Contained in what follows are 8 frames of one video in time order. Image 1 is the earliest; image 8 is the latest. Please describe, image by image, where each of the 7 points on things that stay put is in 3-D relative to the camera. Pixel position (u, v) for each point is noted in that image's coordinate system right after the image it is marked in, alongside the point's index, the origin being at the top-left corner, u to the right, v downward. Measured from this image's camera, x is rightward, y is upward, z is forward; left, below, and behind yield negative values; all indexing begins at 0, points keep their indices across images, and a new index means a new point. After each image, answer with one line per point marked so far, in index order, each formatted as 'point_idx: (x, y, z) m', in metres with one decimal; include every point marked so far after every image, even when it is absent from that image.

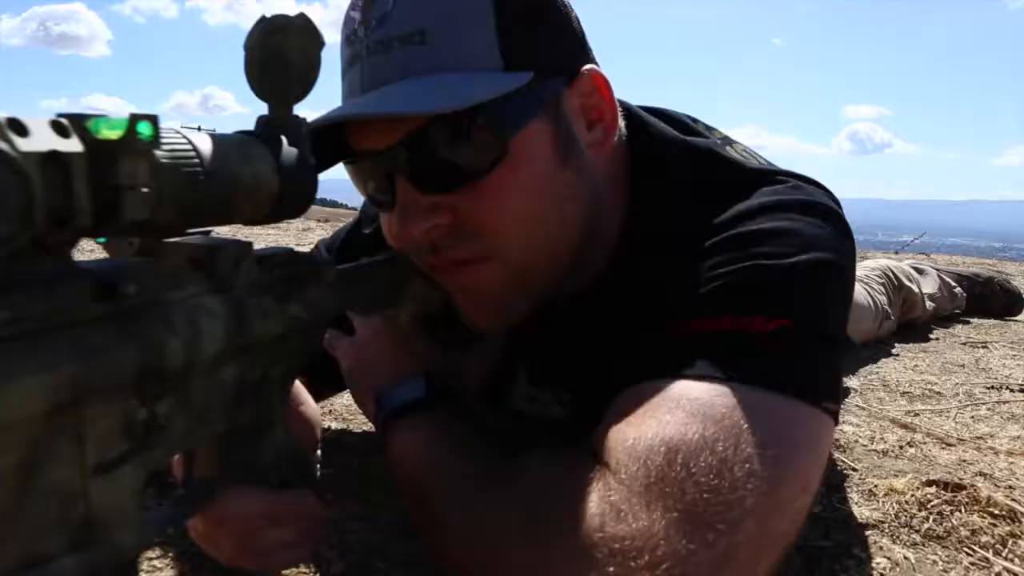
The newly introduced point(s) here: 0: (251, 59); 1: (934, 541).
0: (-0.6, +0.5, +1.7) m
1: (+1.4, -0.8, +2.5) m
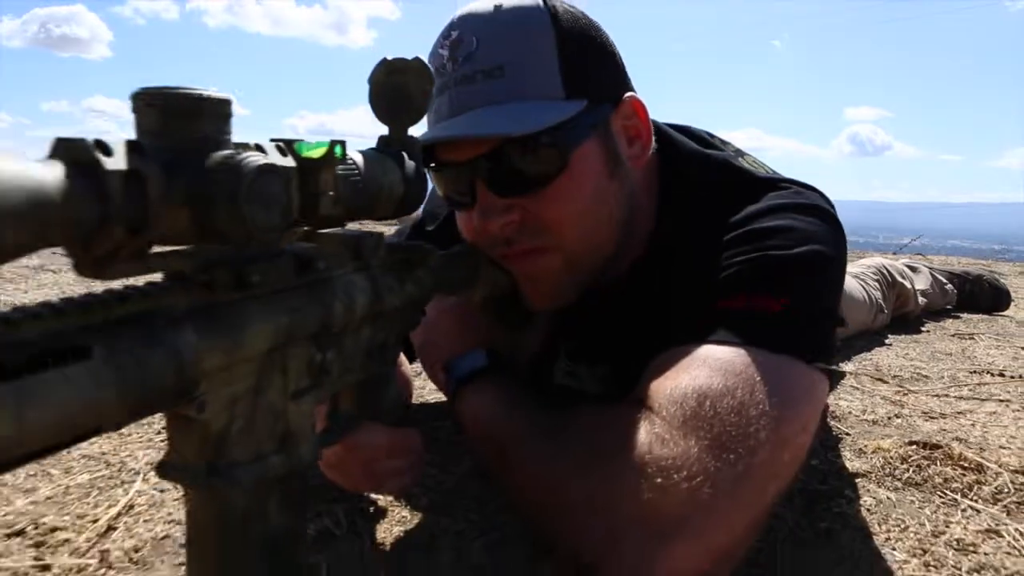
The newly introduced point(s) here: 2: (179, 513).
0: (-0.4, +0.6, +2.2) m
1: (+1.6, -0.8, +3.0) m
2: (-1.1, -0.7, +2.5) m
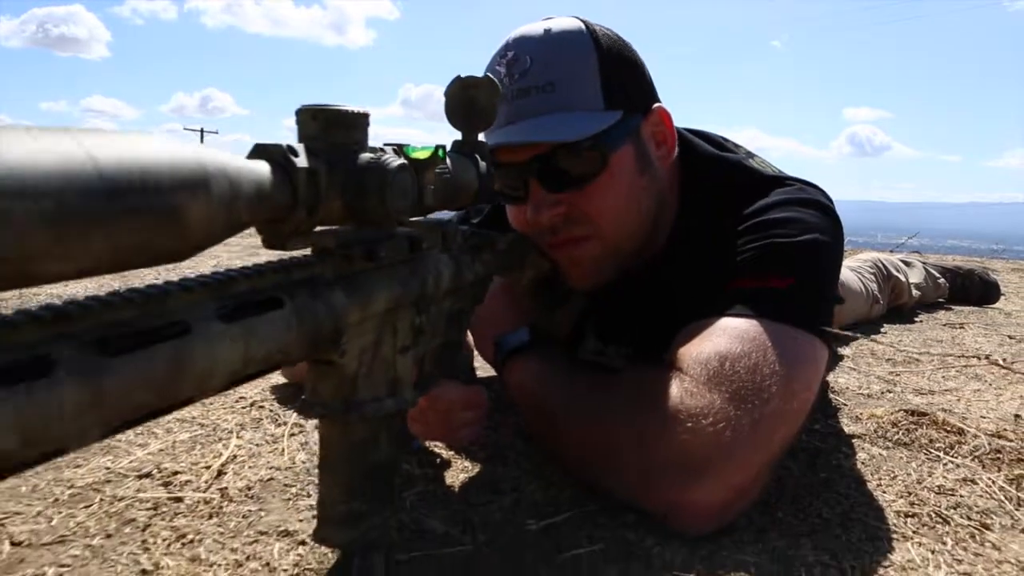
0: (-0.2, +0.6, +2.6) m
1: (+1.8, -0.7, +3.5) m
2: (-0.9, -0.7, +2.9) m
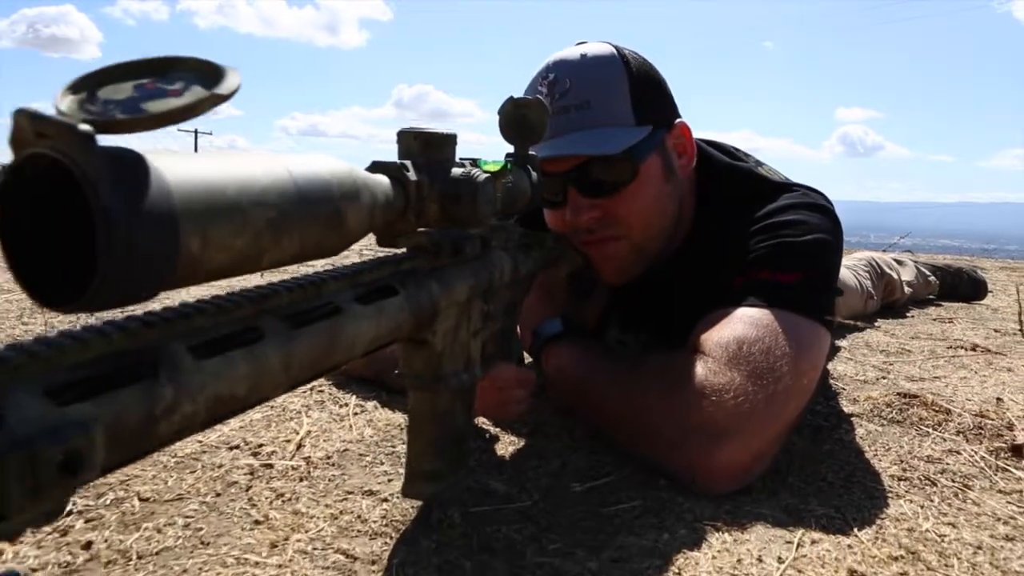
0: (0.0, +0.7, +3.0) m
1: (+2.0, -0.7, +3.9) m
2: (-0.7, -0.7, +3.3) m
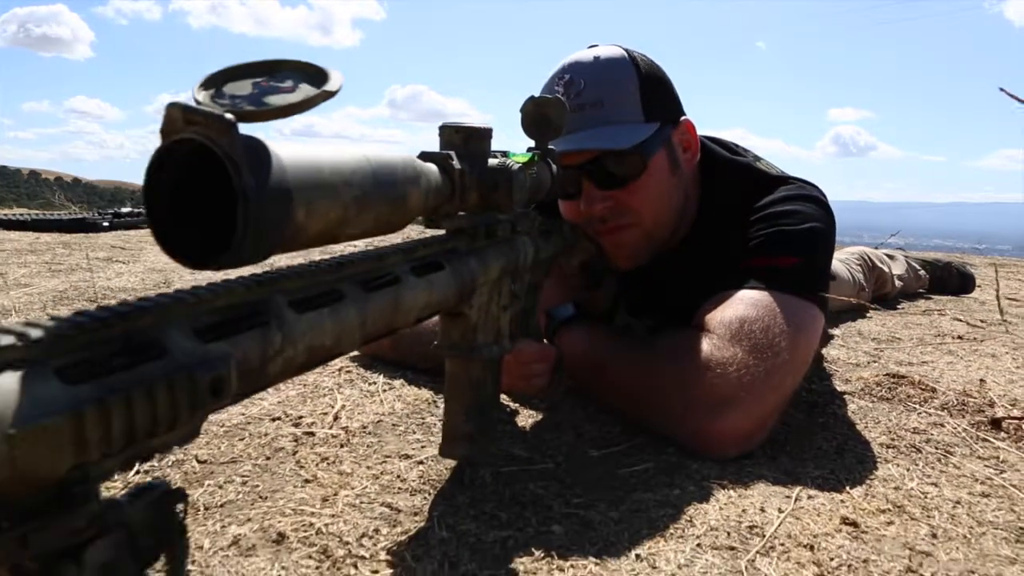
0: (+0.1, +0.7, +3.3) m
1: (+2.1, -0.6, +4.2) m
2: (-0.6, -0.6, +3.6) m
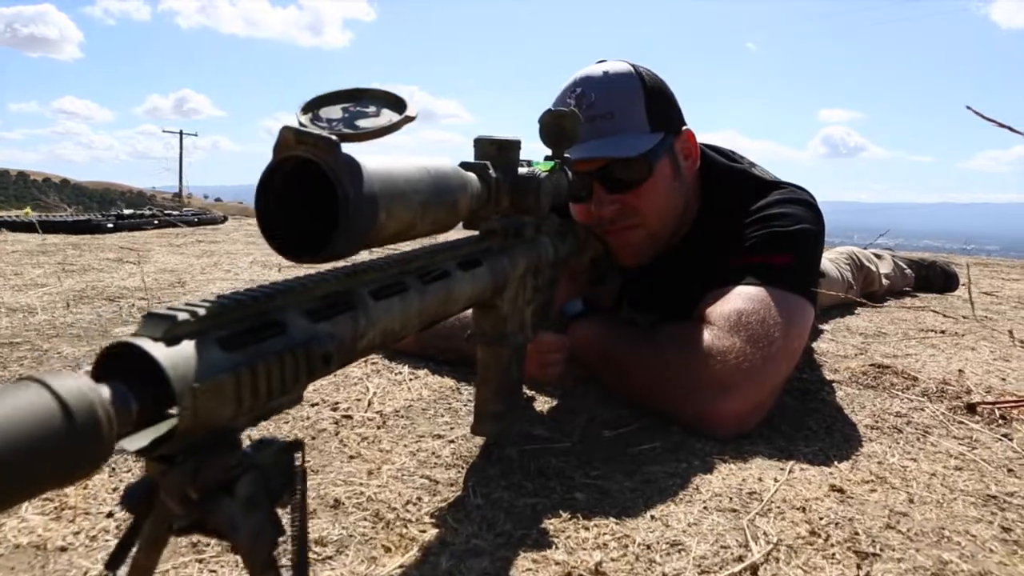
0: (+0.2, +0.8, +3.6) m
1: (+2.2, -0.6, +4.5) m
2: (-0.5, -0.6, +3.9) m
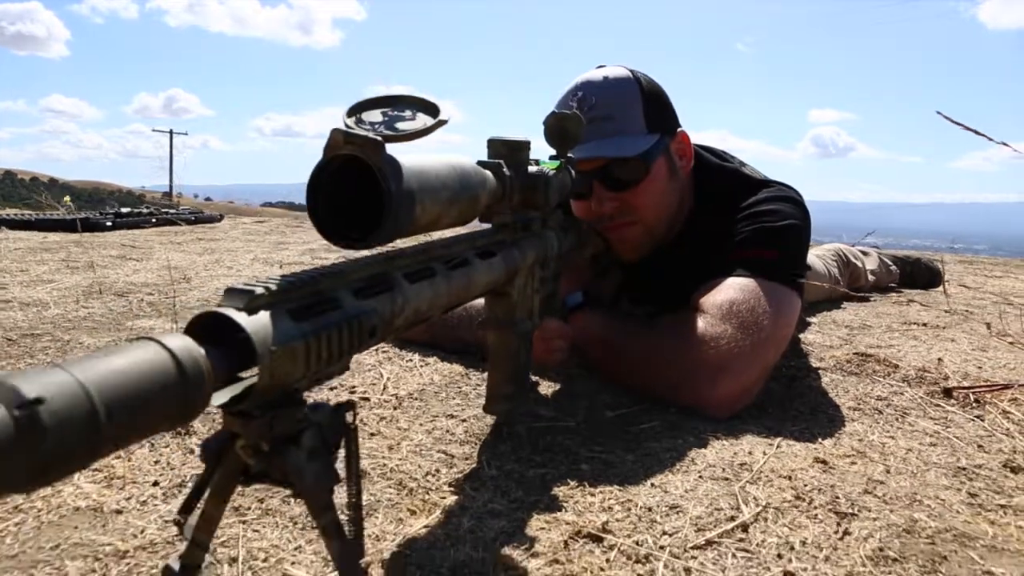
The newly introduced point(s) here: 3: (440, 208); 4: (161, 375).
0: (+0.2, +0.8, +3.9) m
1: (+2.2, -0.5, +4.8) m
2: (-0.5, -0.5, +4.1) m
3: (-0.2, +0.2, +2.3) m
4: (-0.6, -0.2, +1.4) m
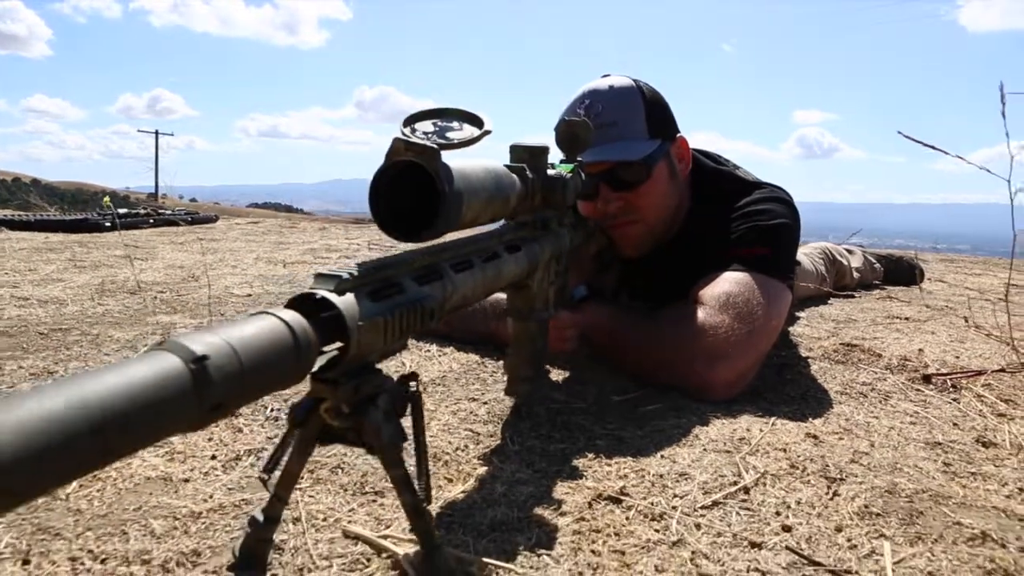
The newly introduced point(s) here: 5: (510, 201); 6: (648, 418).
0: (+0.3, +0.9, +4.2) m
1: (+2.3, -0.5, +5.2) m
2: (-0.4, -0.5, +4.4) m
3: (-0.1, +0.3, +2.6) m
4: (-0.5, -0.1, +1.7) m
5: (0.0, +0.3, +2.9) m
6: (+0.7, -0.7, +3.8) m
